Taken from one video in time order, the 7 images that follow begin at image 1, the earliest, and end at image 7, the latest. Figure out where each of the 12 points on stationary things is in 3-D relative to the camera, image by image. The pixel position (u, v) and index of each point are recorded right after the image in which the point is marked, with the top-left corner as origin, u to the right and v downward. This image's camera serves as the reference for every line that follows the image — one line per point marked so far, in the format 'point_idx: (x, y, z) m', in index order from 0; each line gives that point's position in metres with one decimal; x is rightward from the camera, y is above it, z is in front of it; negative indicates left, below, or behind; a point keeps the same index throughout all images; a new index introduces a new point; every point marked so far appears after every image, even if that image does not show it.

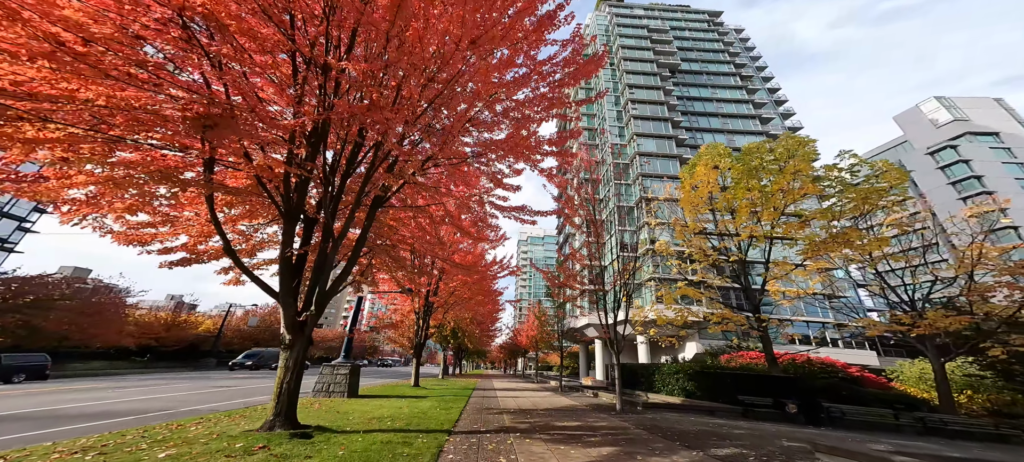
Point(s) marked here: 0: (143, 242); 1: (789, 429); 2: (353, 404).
0: (-7.1, -0.2, +6.5) m
1: (+5.8, -4.1, +7.0) m
2: (-4.4, -4.8, +9.5) m
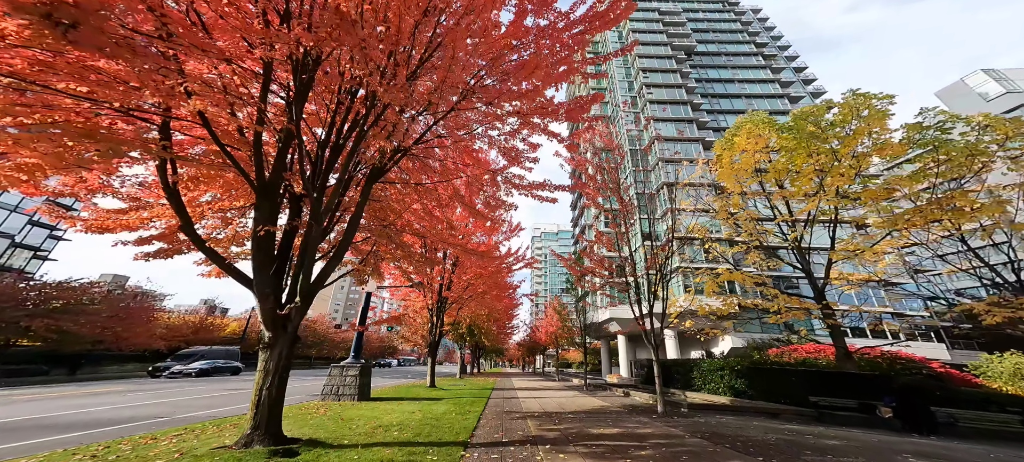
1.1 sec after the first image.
0: (-6.7, 0.0, +5.7) m
1: (+6.2, -3.4, +5.6) m
2: (-3.8, -4.5, +8.6) m
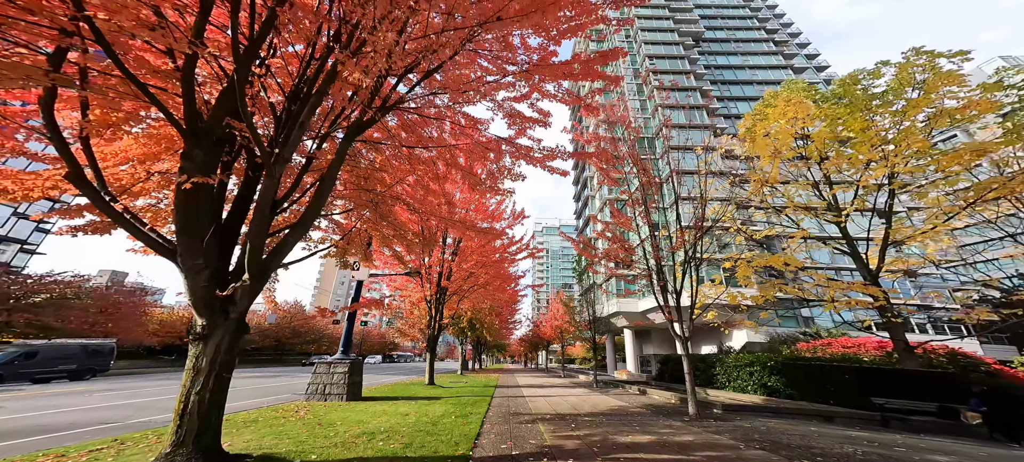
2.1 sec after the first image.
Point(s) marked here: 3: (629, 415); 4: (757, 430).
0: (-6.6, +0.5, +4.6) m
1: (+6.4, -2.9, +4.5) m
2: (-3.6, -4.0, +7.5) m
3: (+2.6, -4.1, +7.5) m
4: (+4.1, -3.3, +5.8) m
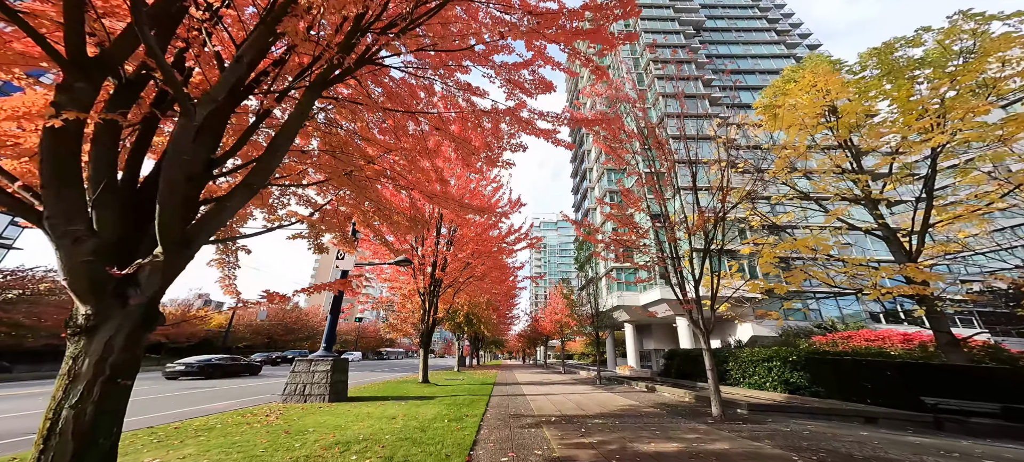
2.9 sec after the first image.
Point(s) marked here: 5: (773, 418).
0: (-6.5, +0.9, +3.6) m
1: (+6.4, -2.5, +3.7) m
2: (-3.6, -3.6, +6.6) m
3: (+2.6, -3.7, +6.7) m
4: (+4.1, -2.9, +5.0) m
5: (+4.6, -3.3, +6.1) m
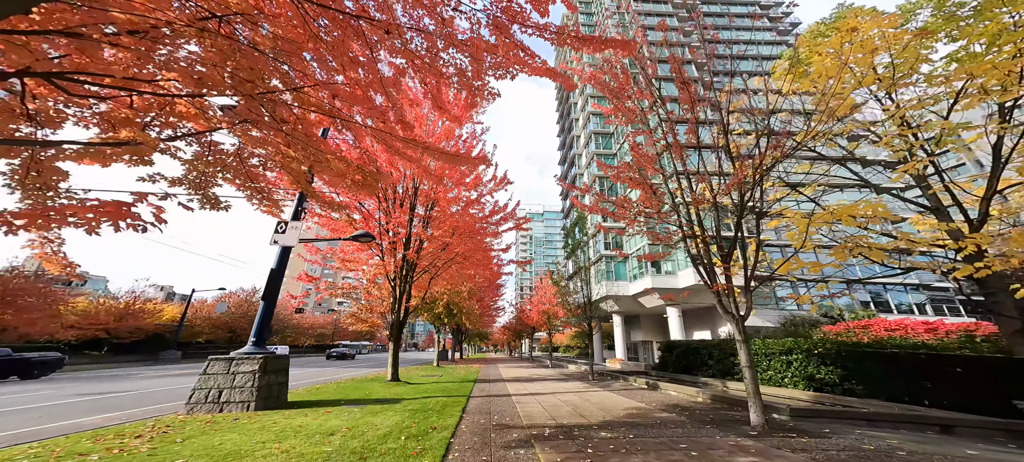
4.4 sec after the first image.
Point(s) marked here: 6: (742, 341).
0: (-6.6, +1.5, +1.7) m
1: (+6.3, -2.0, +2.4) m
2: (-3.9, -2.9, +4.9) m
3: (+2.3, -3.0, +5.3) m
4: (+3.9, -2.3, +3.6) m
5: (+4.4, -2.7, +4.7) m
6: (+3.4, -1.6, +5.0) m
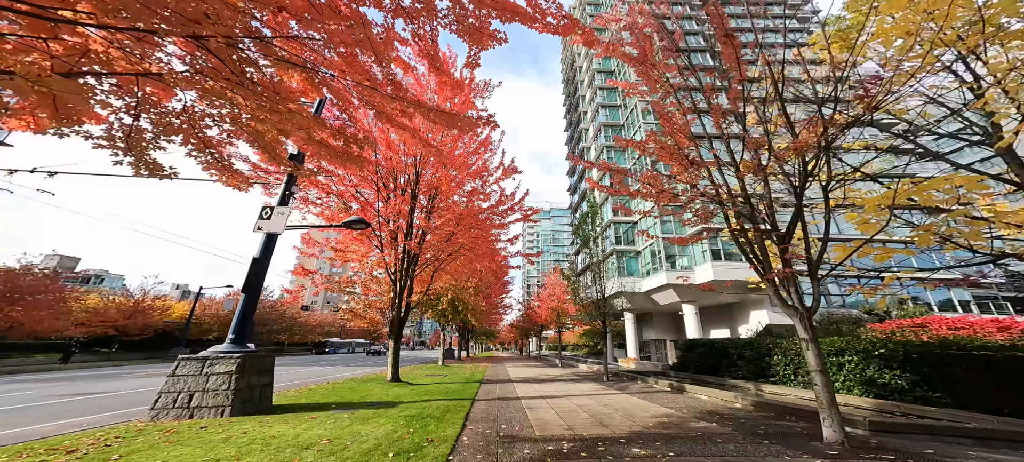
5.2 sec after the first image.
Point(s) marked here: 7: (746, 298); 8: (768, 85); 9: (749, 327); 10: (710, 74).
0: (-6.6, +1.8, +0.9) m
1: (+6.4, -1.6, +1.4) m
2: (-3.8, -2.5, +4.1) m
3: (+2.4, -2.7, +4.3) m
4: (+4.0, -2.0, +2.6) m
5: (+4.5, -2.4, +3.8) m
6: (+3.6, -1.3, +4.0) m
7: (+13.5, -3.9, +19.8) m
8: (+4.6, +2.6, +6.2) m
9: (+13.7, -5.5, +19.9) m
10: (+3.8, +3.0, +6.5) m
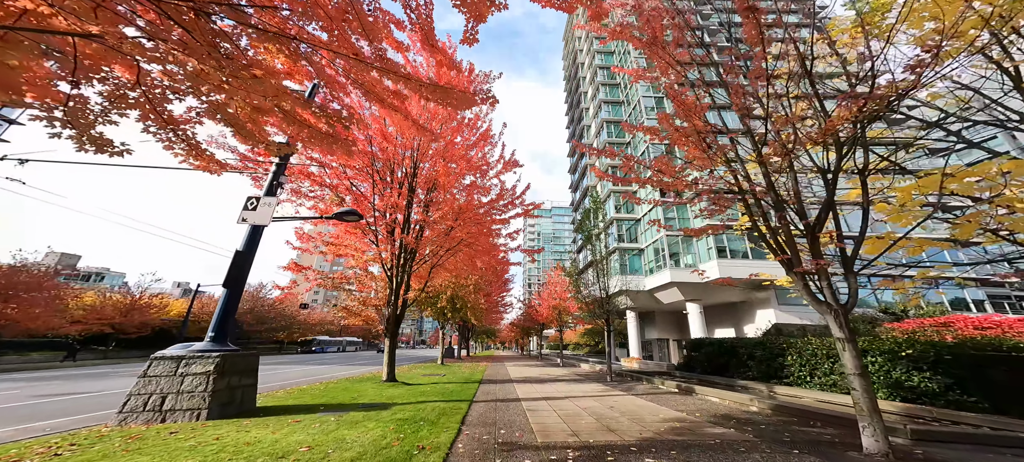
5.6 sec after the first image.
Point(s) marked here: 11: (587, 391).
0: (-6.6, +2.0, +0.5) m
1: (+6.4, -1.5, +0.9) m
2: (-3.8, -2.4, +3.7) m
3: (+2.4, -2.5, +3.9) m
4: (+4.0, -1.8, +2.1) m
5: (+4.5, -2.2, +3.3) m
6: (+3.6, -1.1, +3.6) m
7: (+13.6, -3.7, +19.4) m
8: (+4.6, +2.8, +5.8) m
9: (+13.8, -5.4, +19.4) m
10: (+3.8, +3.1, +6.1) m
11: (+2.1, -4.5, +9.7) m
